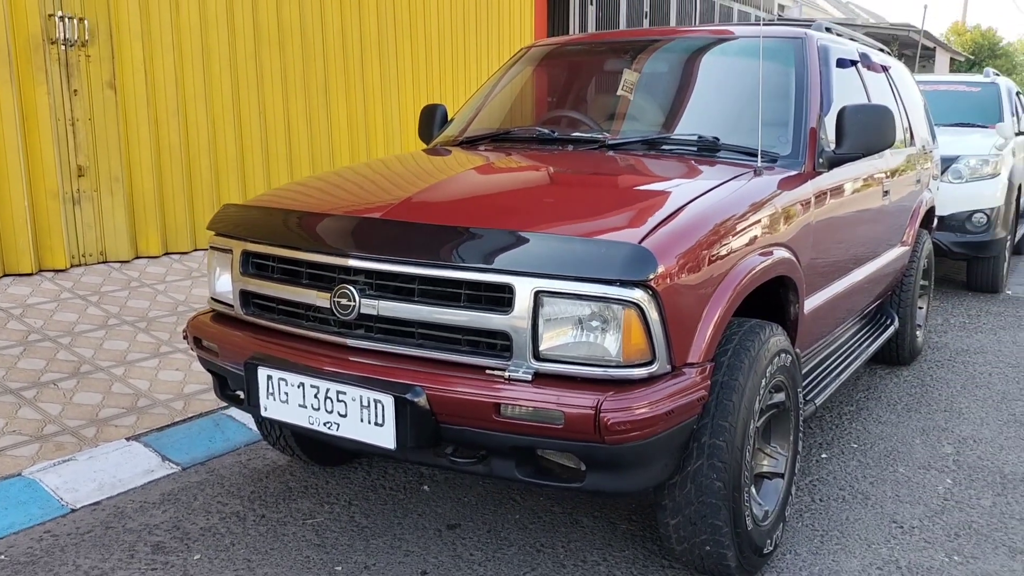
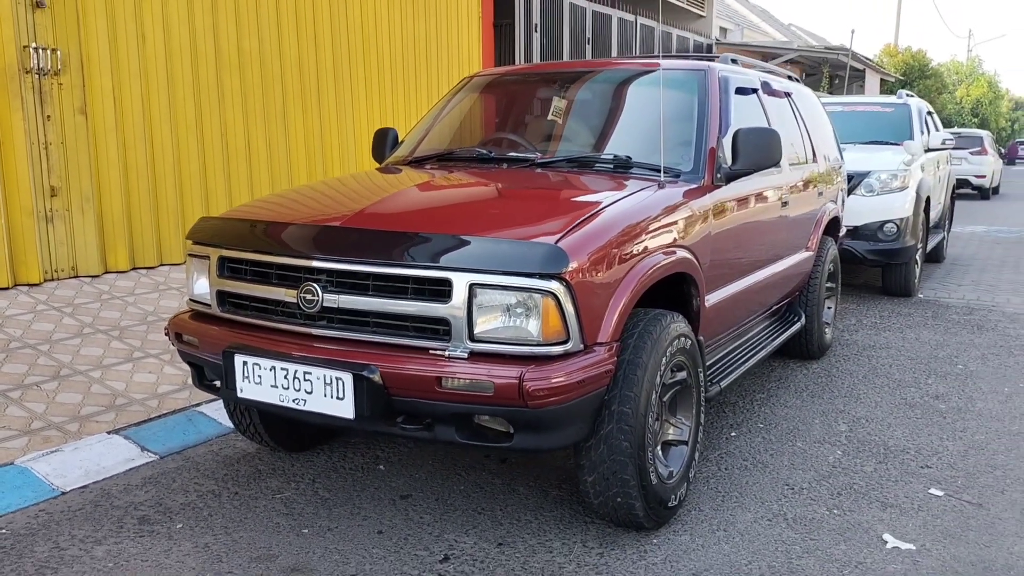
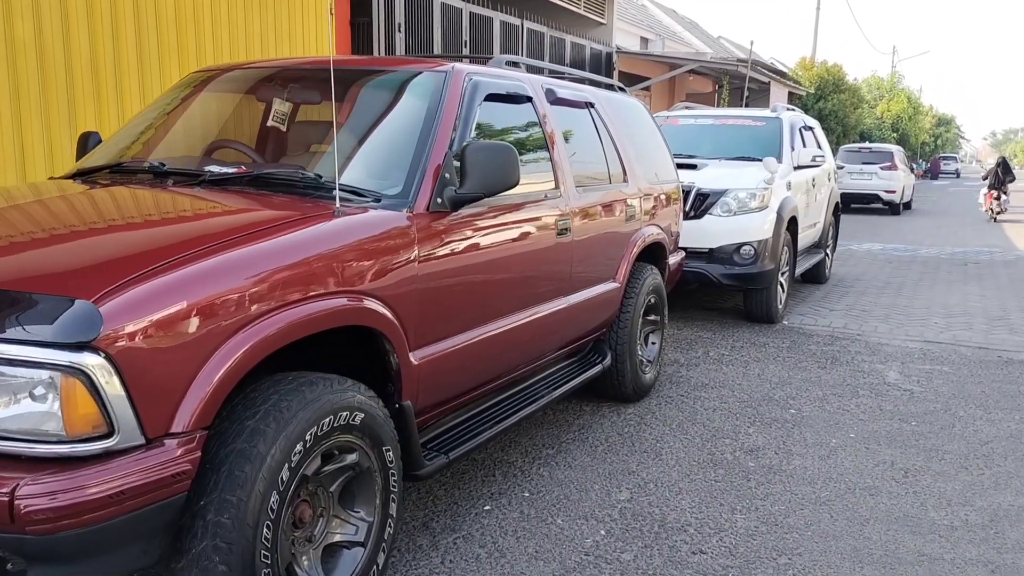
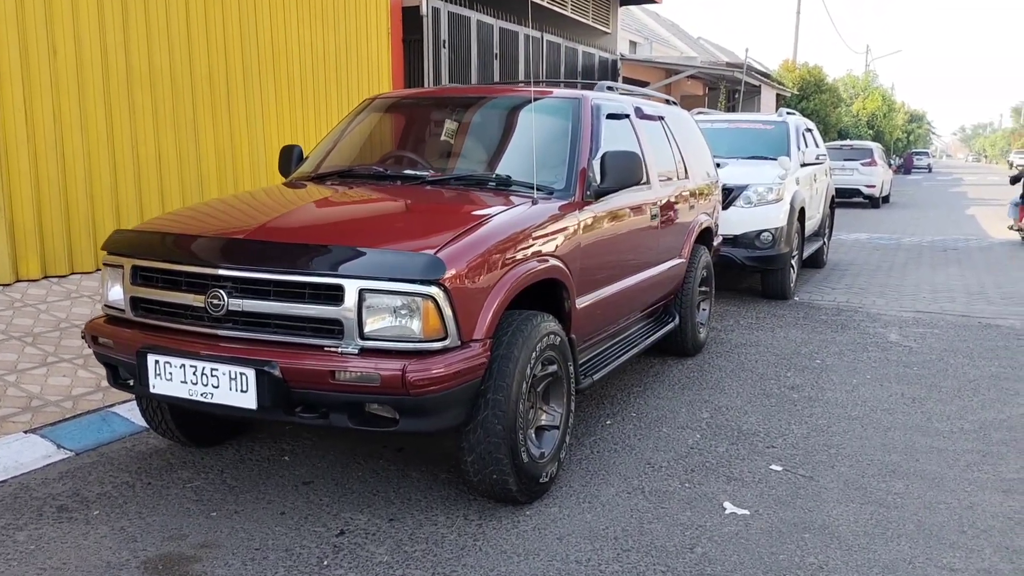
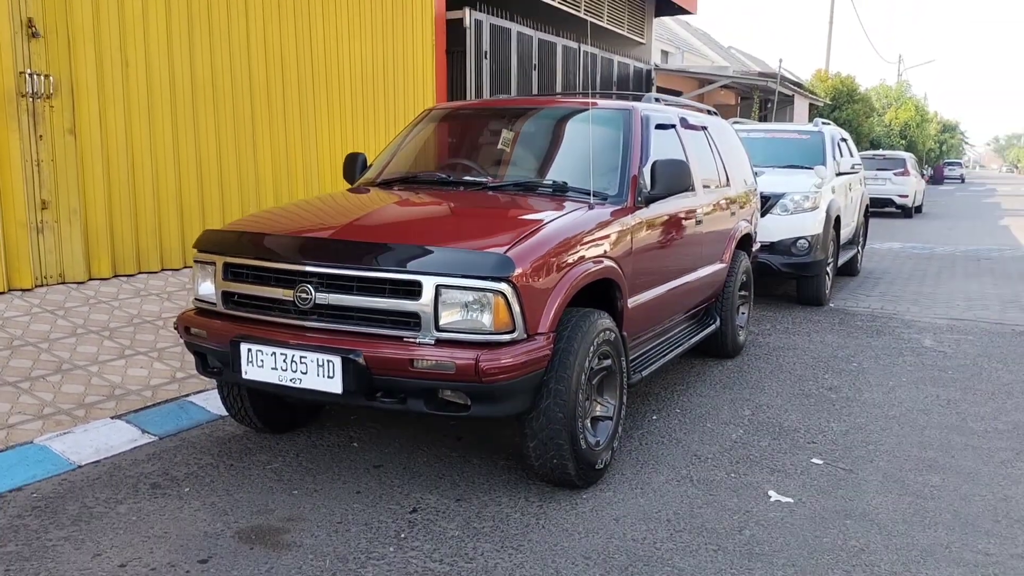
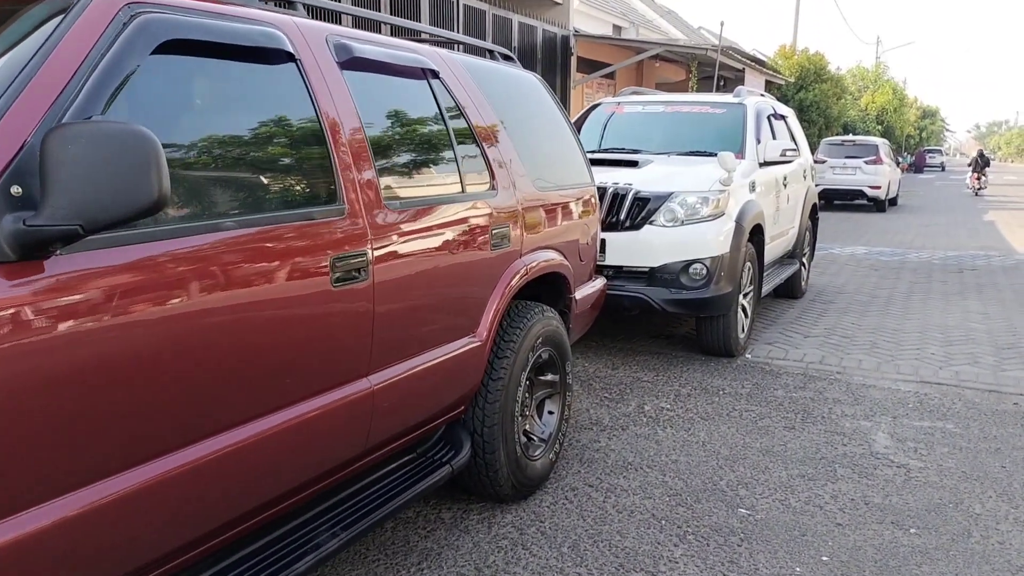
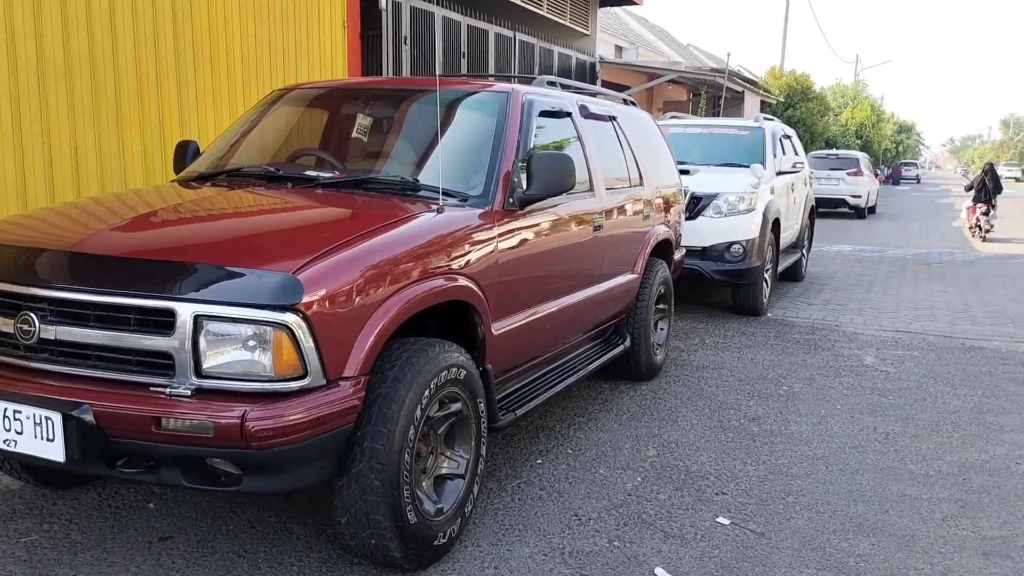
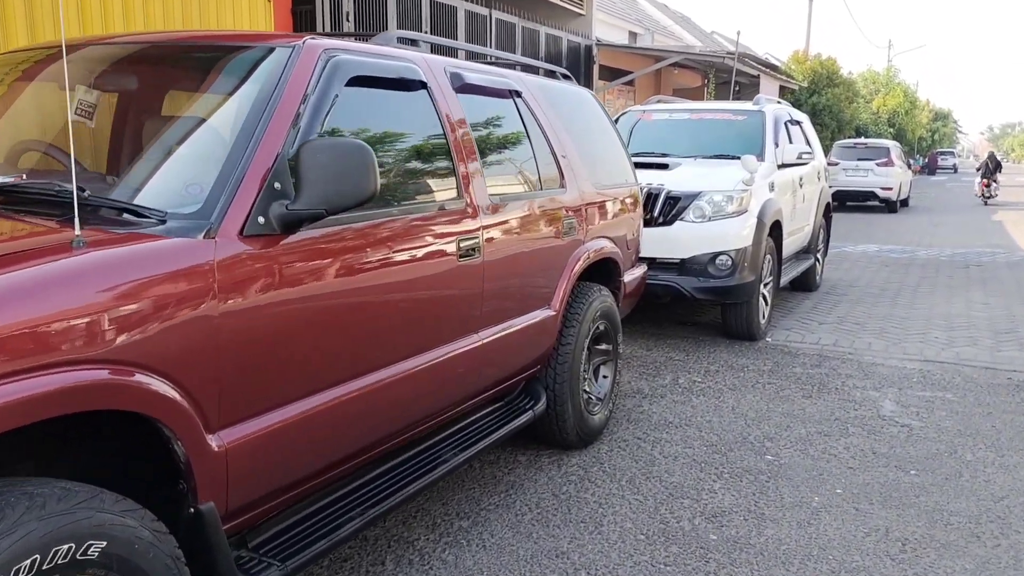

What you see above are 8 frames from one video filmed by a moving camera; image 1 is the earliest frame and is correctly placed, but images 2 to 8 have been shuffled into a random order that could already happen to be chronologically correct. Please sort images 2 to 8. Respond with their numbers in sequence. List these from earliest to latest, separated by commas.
2, 5, 4, 7, 3, 8, 6
